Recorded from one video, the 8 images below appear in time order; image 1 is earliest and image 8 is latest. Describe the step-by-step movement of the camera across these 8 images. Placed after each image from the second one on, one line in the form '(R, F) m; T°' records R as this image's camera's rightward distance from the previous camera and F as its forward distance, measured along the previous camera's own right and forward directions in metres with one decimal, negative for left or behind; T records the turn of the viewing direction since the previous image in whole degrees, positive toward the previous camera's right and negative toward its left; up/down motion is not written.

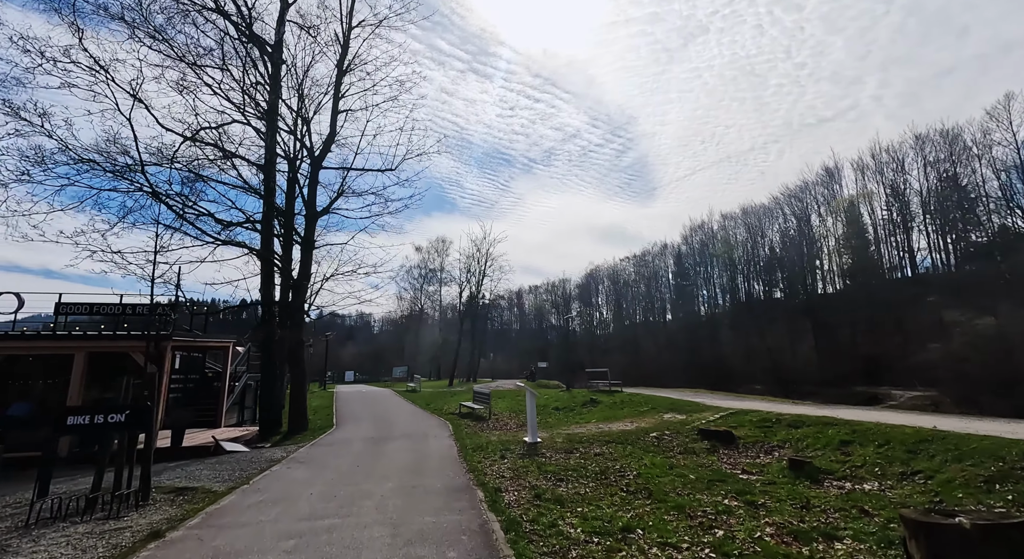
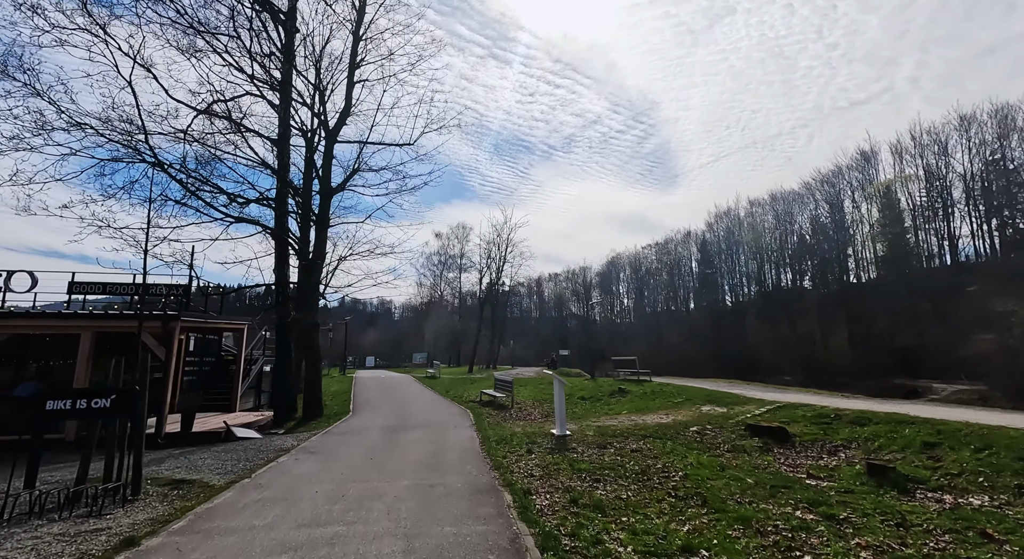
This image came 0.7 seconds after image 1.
(-0.2, +1.0) m; -2°
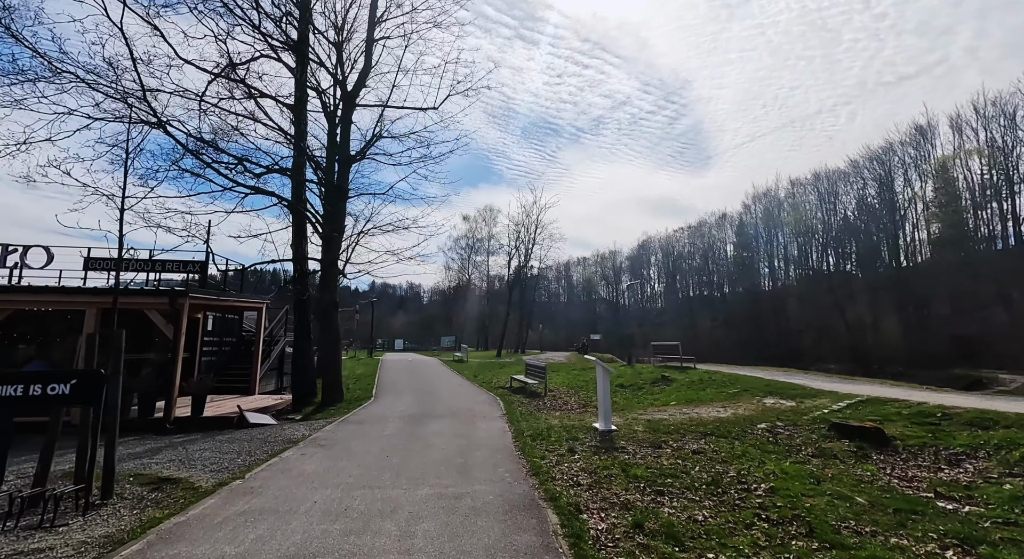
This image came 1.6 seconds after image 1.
(-0.2, +1.4) m; -3°
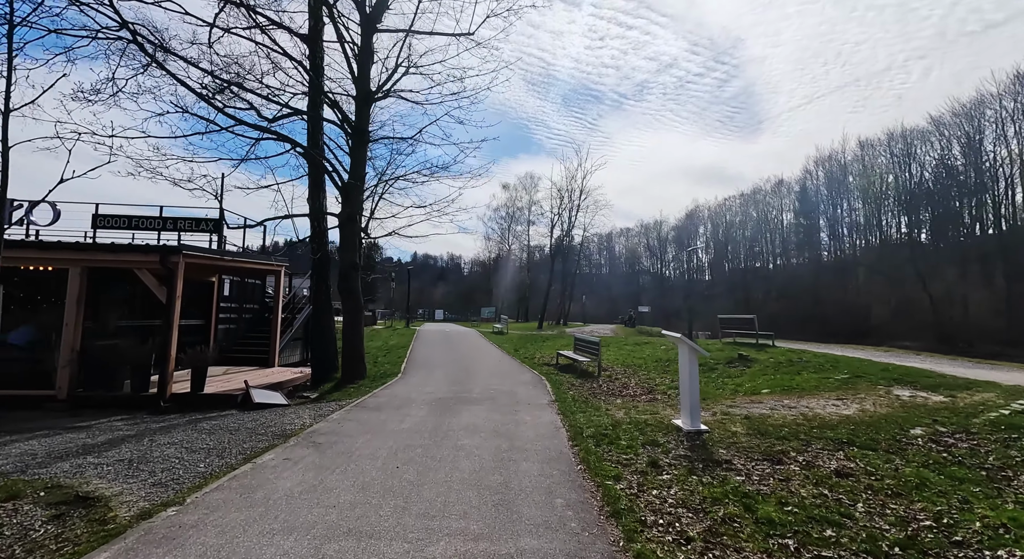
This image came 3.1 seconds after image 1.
(-0.2, +2.2) m; -5°
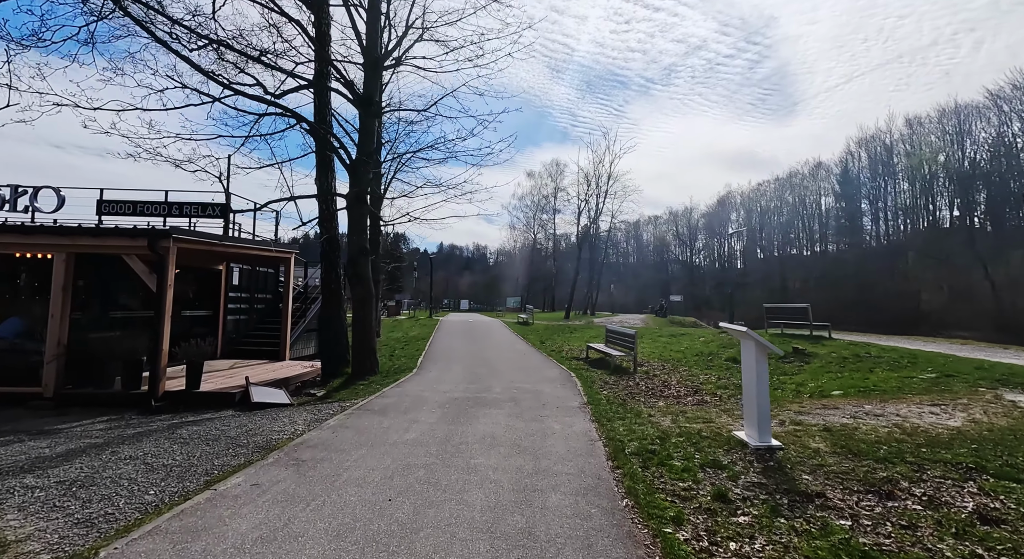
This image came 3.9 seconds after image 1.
(0.0, +1.2) m; -3°
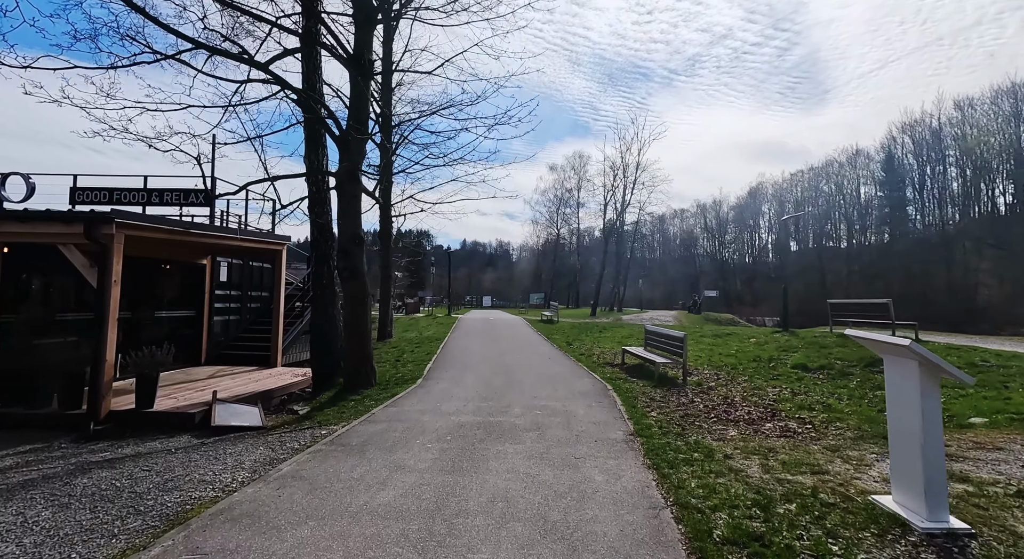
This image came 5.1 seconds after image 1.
(0.0, +1.9) m; -3°
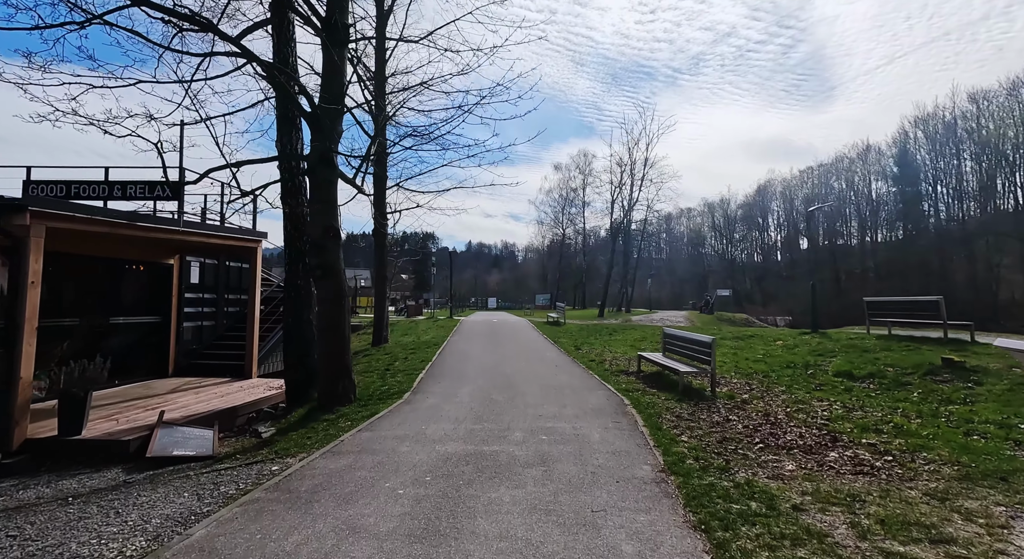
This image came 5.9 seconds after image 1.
(+0.1, +1.3) m; -1°
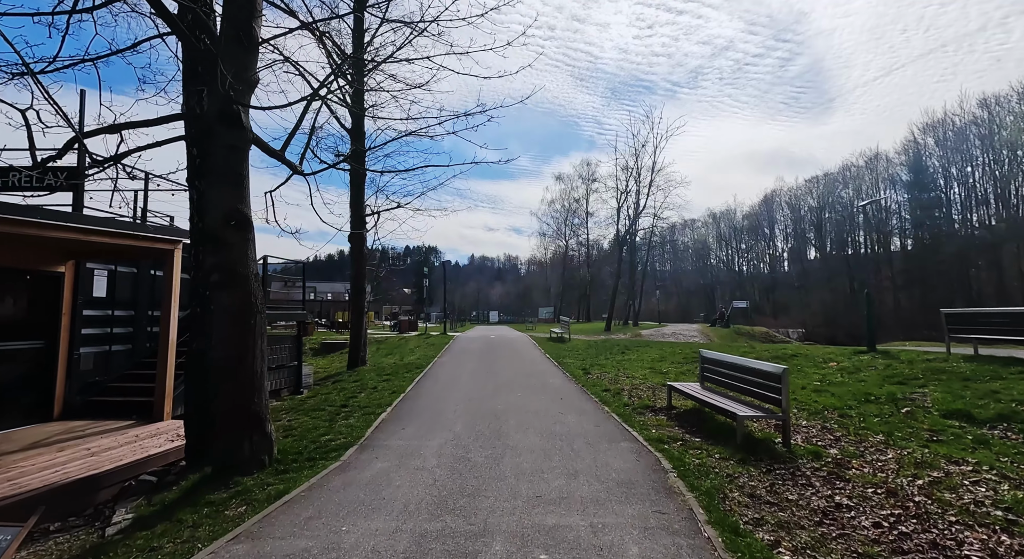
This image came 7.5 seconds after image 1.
(+0.2, +2.4) m; 0°
